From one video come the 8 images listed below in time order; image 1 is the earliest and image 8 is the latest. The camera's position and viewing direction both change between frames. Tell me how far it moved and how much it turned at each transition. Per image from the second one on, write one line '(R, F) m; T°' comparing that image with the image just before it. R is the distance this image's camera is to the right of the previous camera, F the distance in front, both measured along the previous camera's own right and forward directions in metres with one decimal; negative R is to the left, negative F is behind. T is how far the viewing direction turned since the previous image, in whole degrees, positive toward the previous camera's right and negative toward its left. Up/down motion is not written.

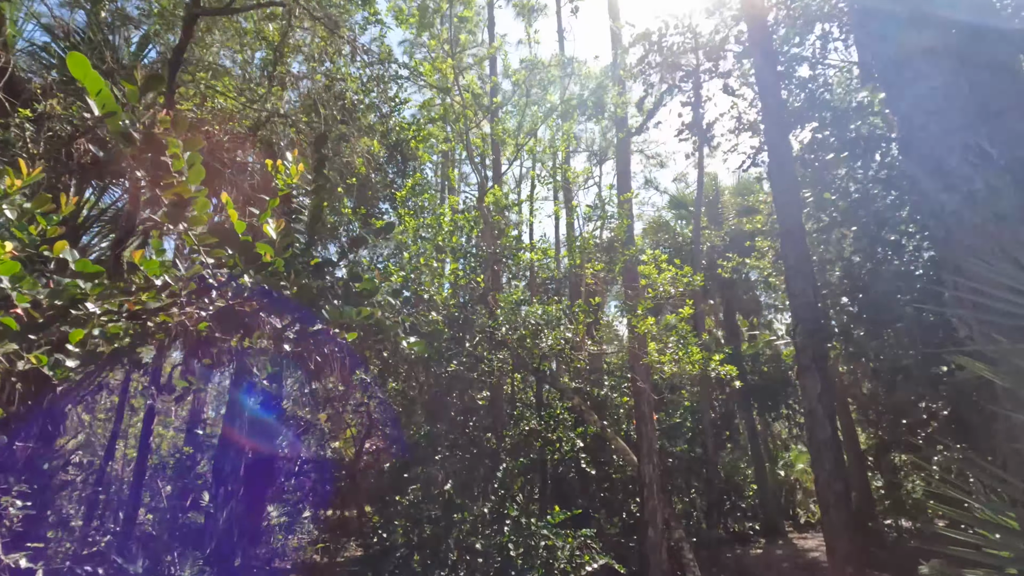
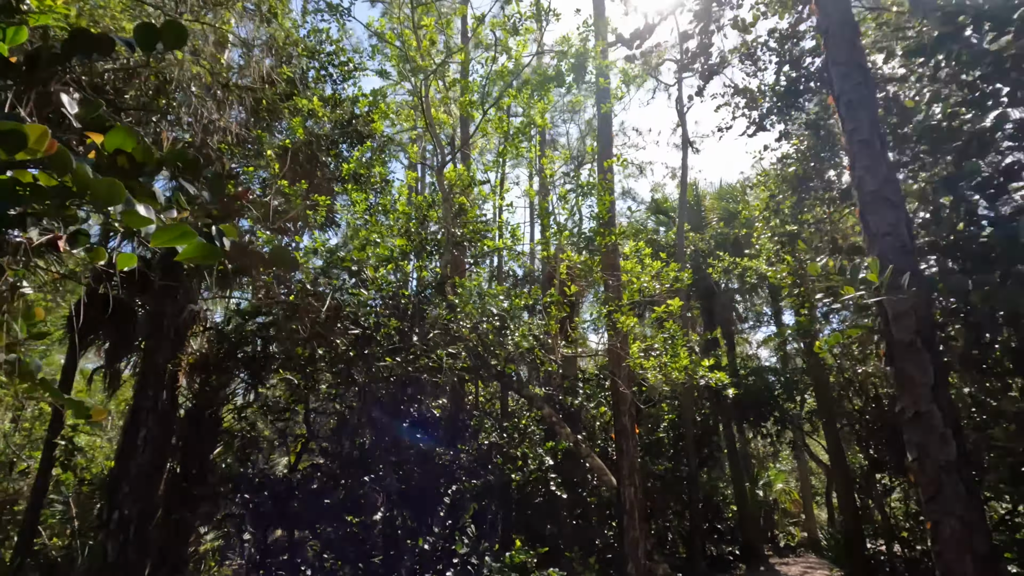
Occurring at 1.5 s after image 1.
(+0.2, +1.0) m; +3°
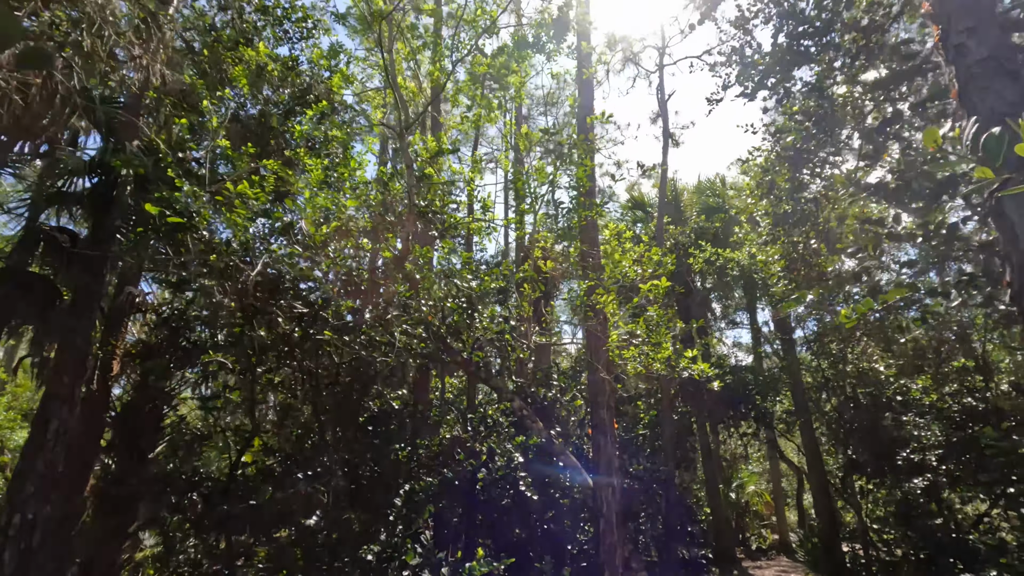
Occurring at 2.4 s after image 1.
(+0.1, +0.6) m; +3°
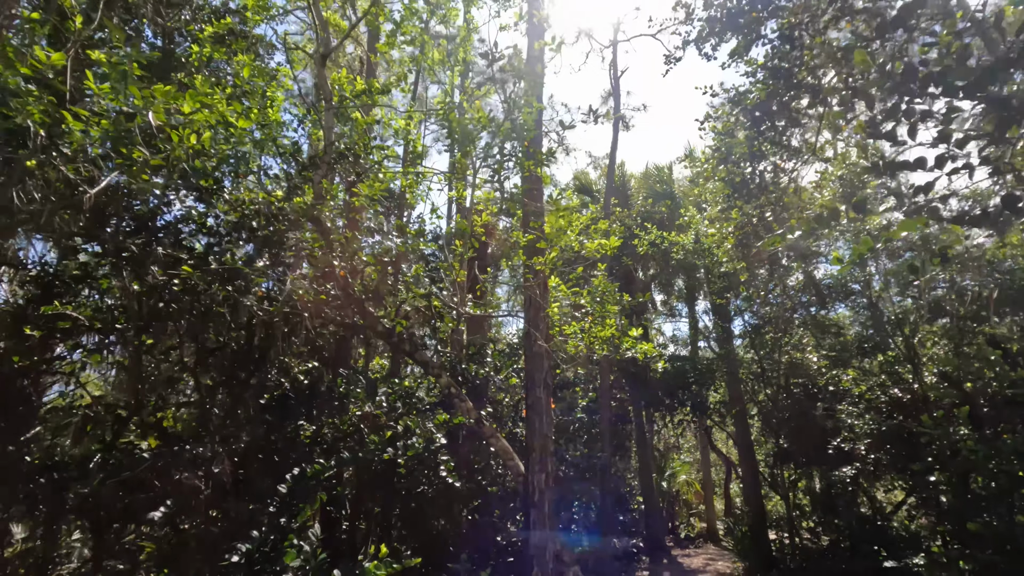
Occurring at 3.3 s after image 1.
(+0.1, +0.6) m; +6°
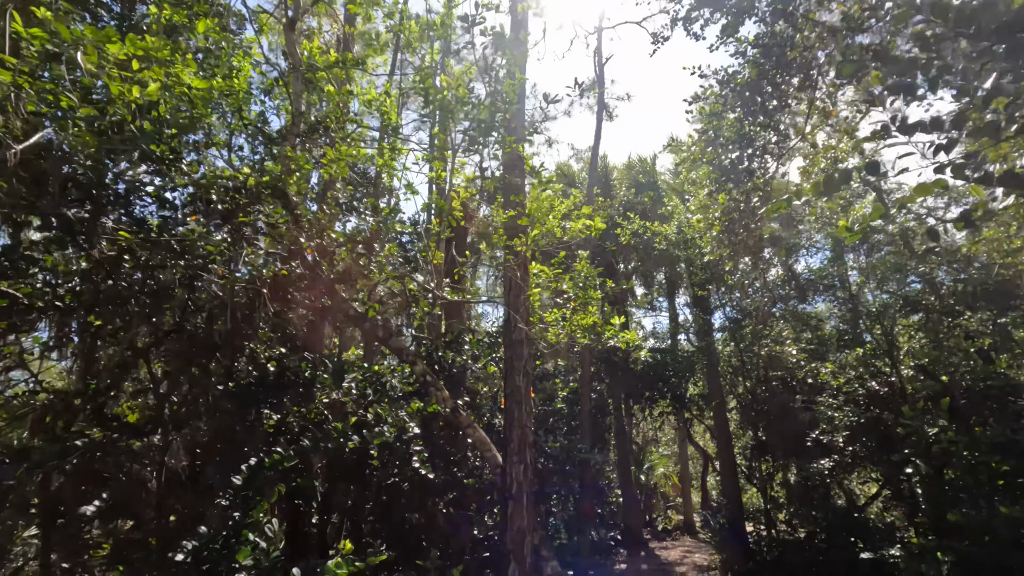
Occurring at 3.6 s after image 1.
(0.0, +0.2) m; +2°
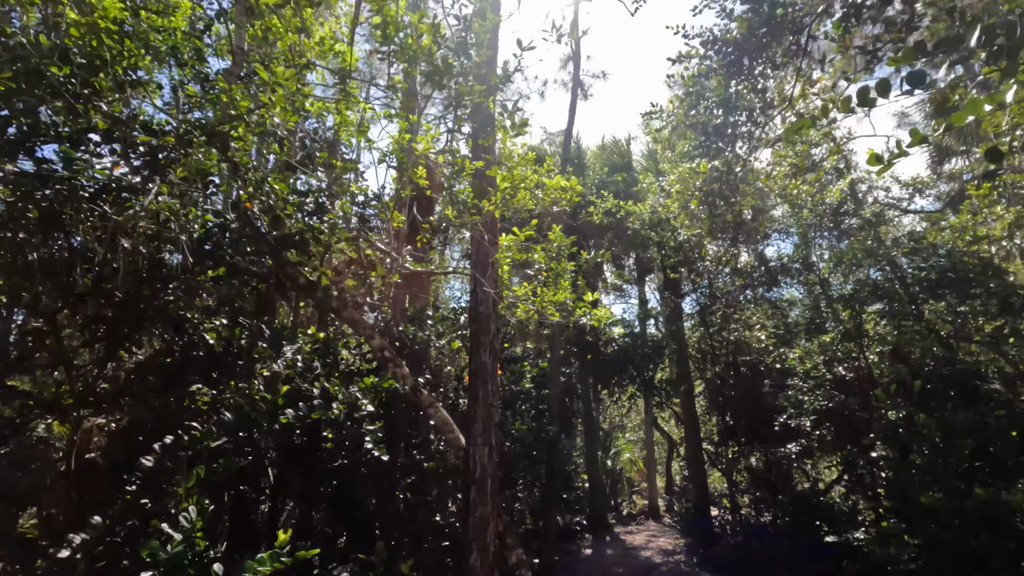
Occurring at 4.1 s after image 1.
(0.0, +0.4) m; +3°
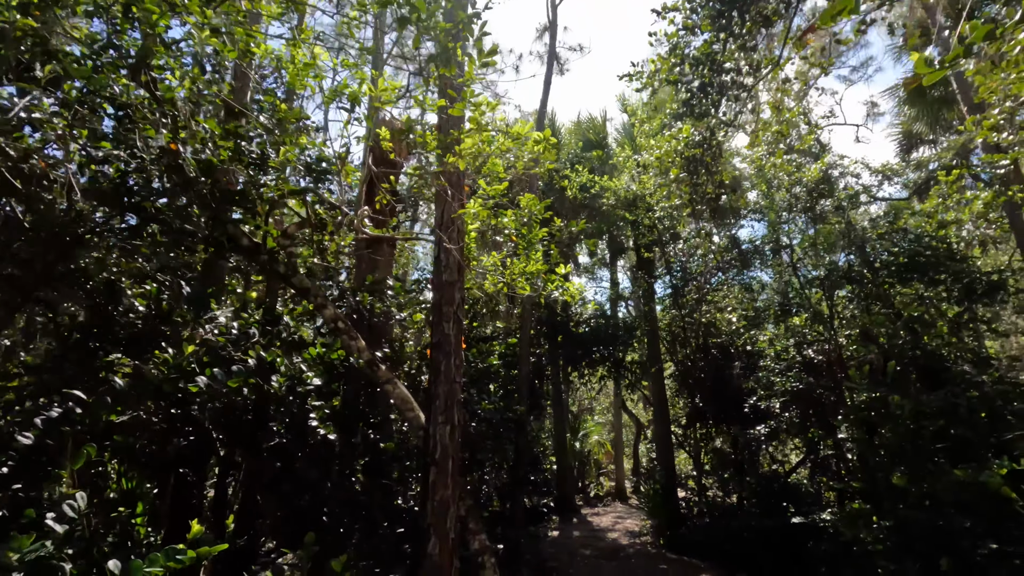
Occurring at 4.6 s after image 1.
(0.0, +0.3) m; +3°
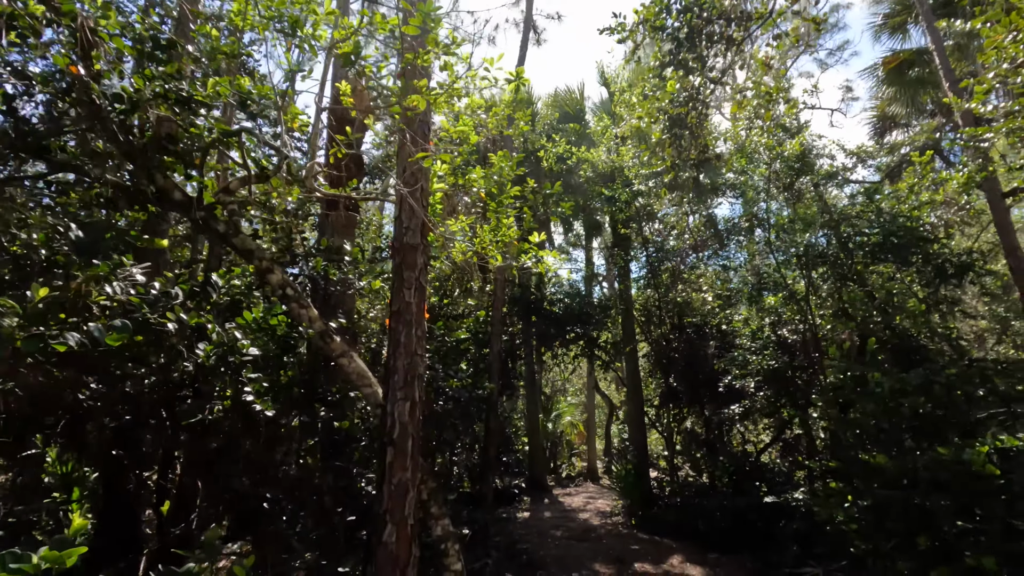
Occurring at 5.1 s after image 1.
(0.0, +0.3) m; +3°
